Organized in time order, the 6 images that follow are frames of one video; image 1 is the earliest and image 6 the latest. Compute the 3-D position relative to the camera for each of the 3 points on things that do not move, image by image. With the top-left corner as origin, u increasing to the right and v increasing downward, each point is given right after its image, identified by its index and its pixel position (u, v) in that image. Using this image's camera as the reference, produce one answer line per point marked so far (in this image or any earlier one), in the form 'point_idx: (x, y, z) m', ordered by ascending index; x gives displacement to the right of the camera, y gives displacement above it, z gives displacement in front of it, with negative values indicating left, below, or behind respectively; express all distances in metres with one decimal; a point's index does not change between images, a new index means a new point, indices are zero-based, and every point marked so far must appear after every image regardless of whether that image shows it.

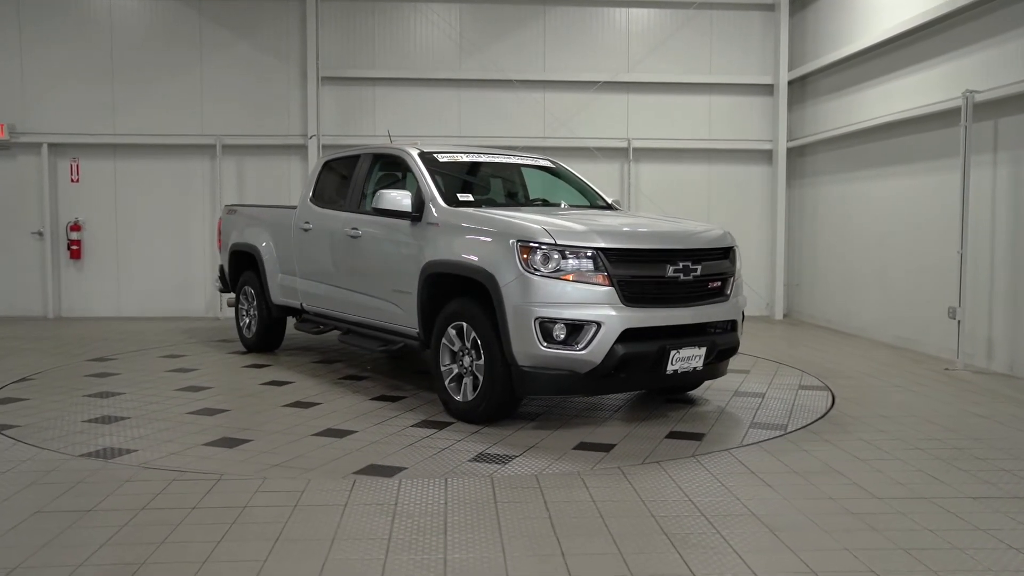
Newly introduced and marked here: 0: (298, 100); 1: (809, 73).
0: (-2.5, +2.2, +10.0) m
1: (+3.6, +2.5, +10.2) m
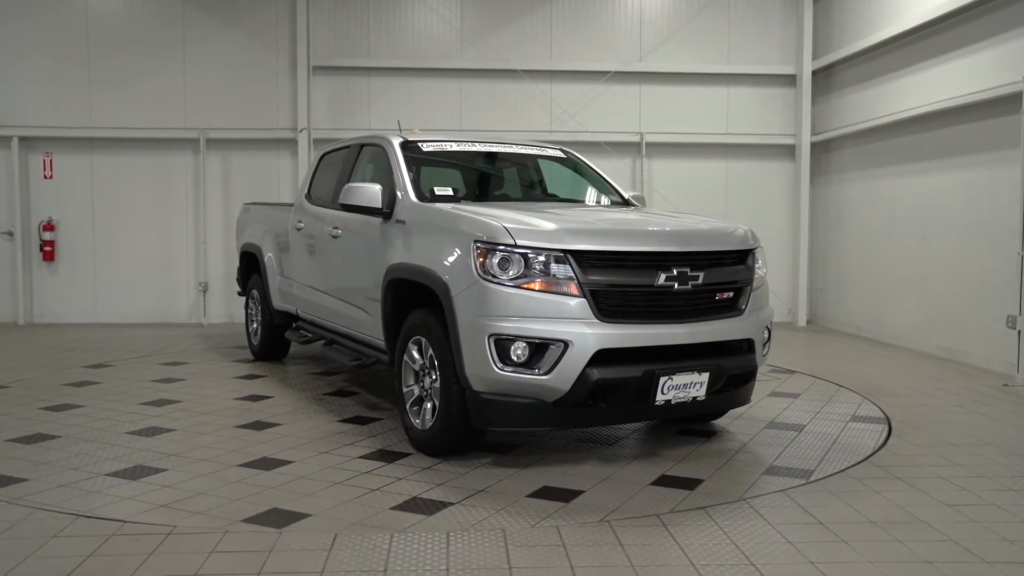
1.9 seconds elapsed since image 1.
0: (-2.5, +2.2, +9.4) m
1: (+3.6, +2.5, +9.5) m
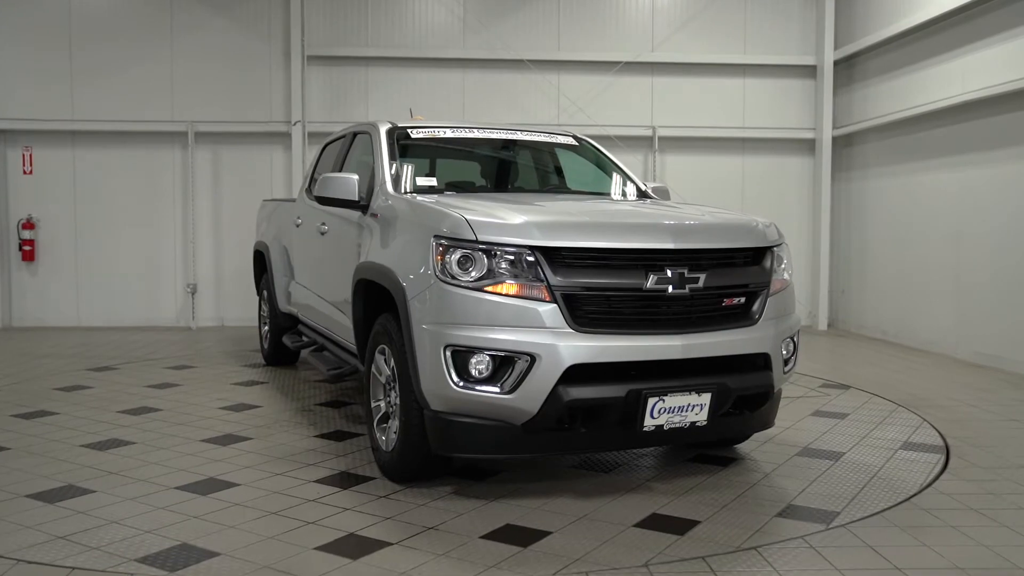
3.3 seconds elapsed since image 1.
0: (-2.4, +2.2, +9.0) m
1: (+3.6, +2.5, +8.9) m
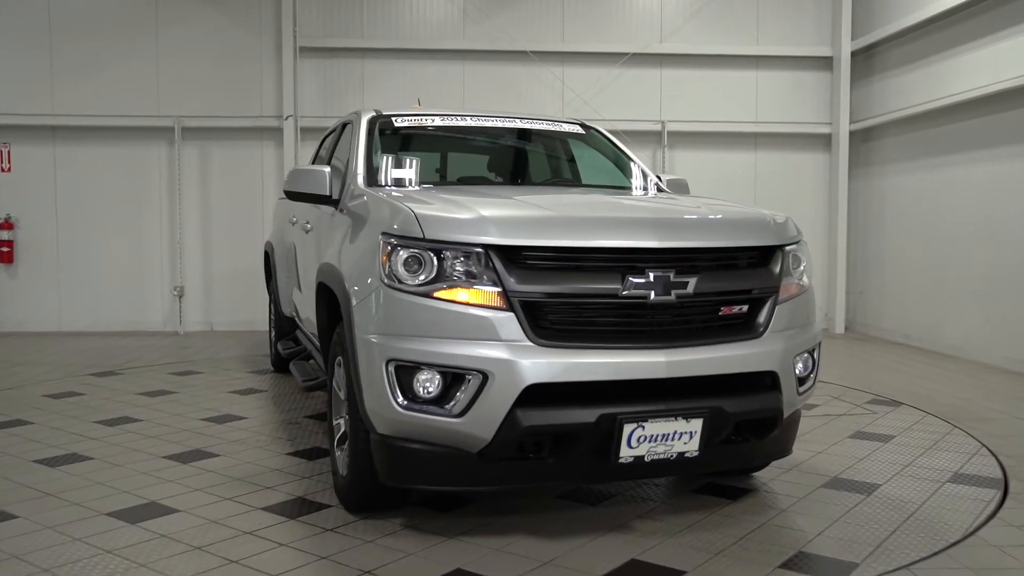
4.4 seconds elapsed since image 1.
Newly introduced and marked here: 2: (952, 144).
0: (-2.4, +2.1, +8.7) m
1: (+3.6, +2.5, +8.5) m
2: (+3.8, +1.3, +7.4) m
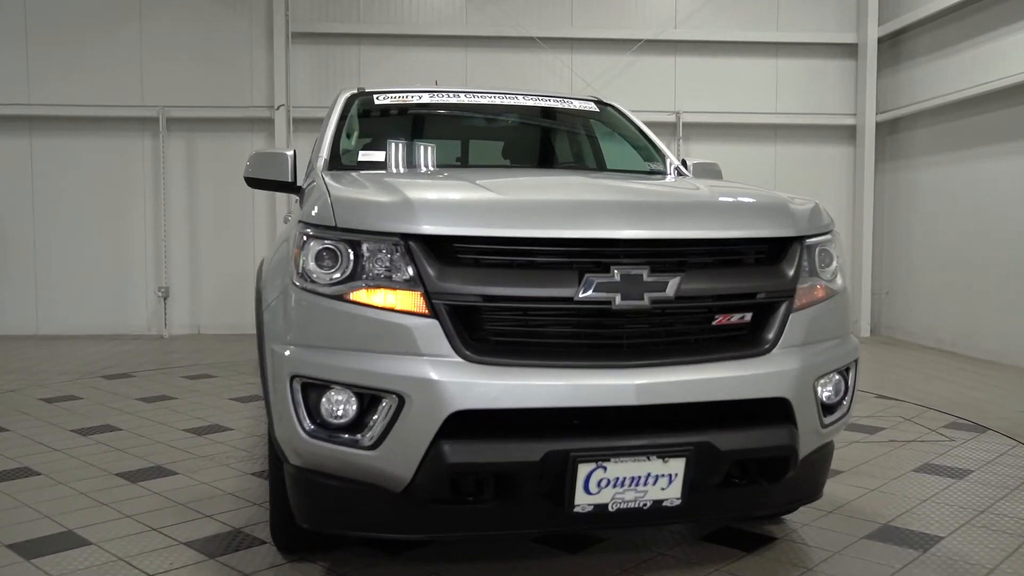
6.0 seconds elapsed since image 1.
0: (-2.4, +2.2, +8.2) m
1: (+3.6, +2.5, +7.9) m
2: (+3.8, +1.3, +6.9) m
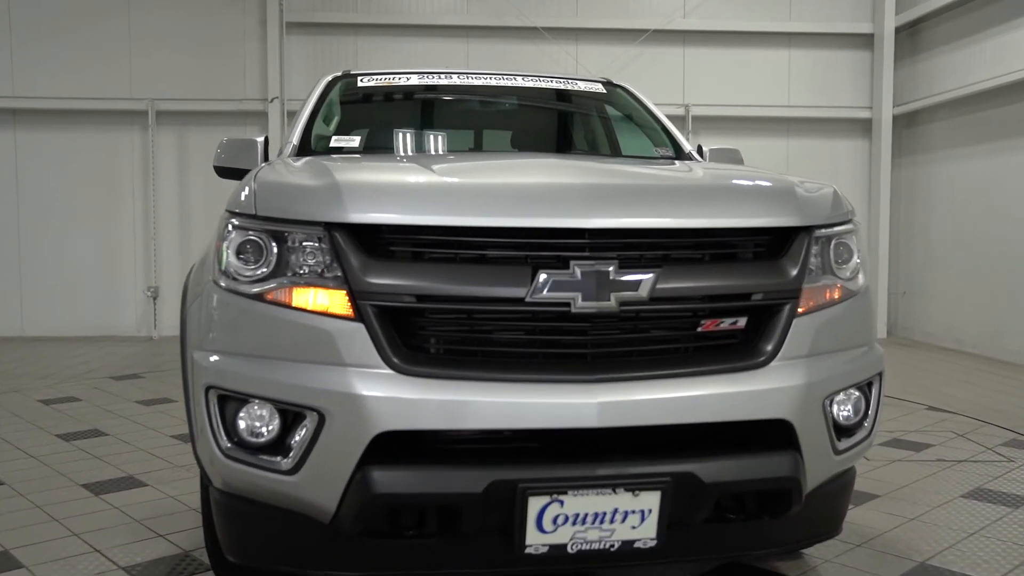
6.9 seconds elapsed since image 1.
0: (-2.4, +2.2, +8.0) m
1: (+3.6, +2.5, +7.5) m
2: (+3.8, +1.3, +6.5) m
